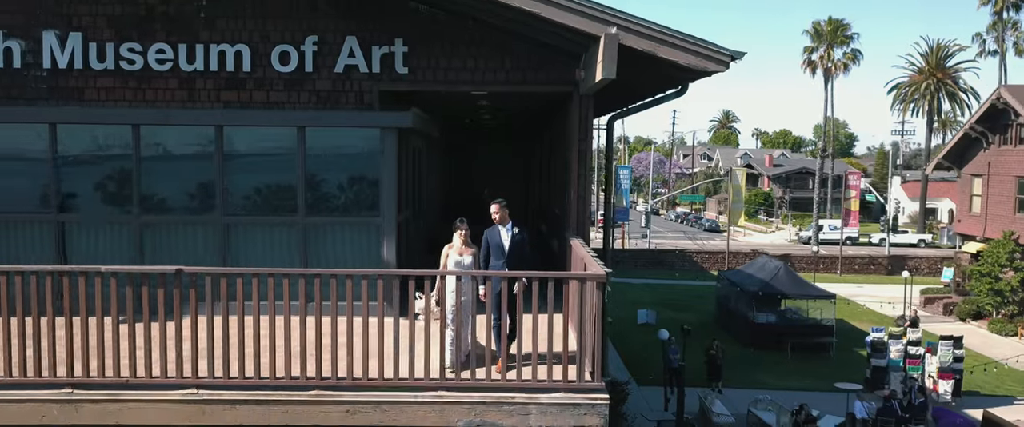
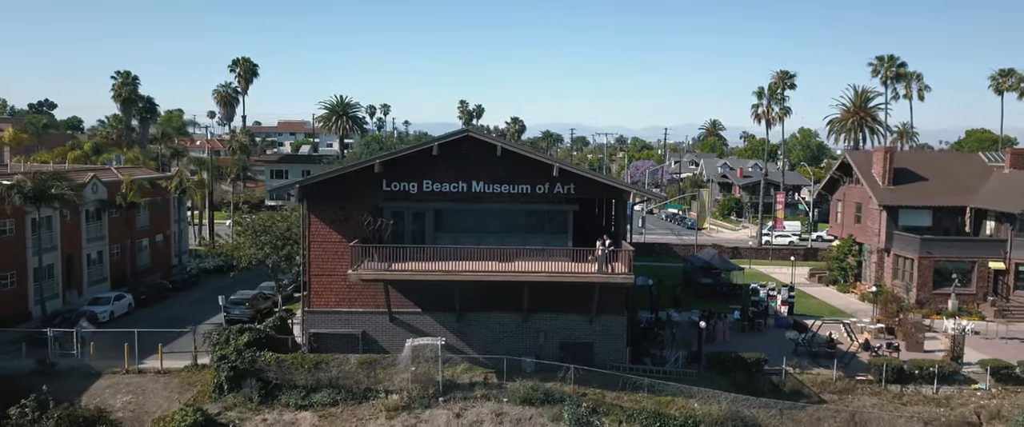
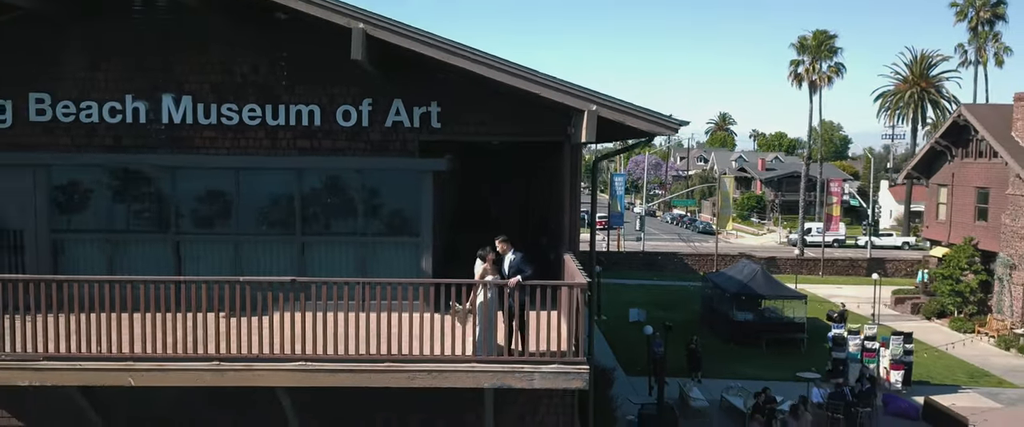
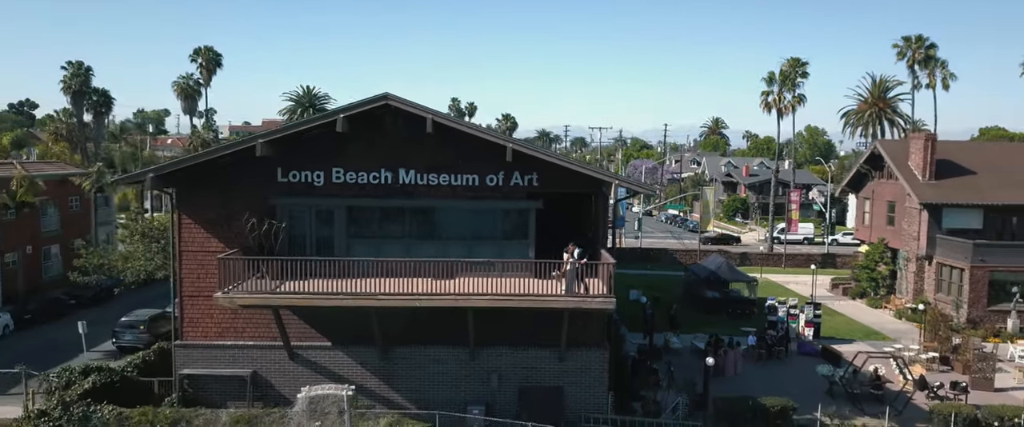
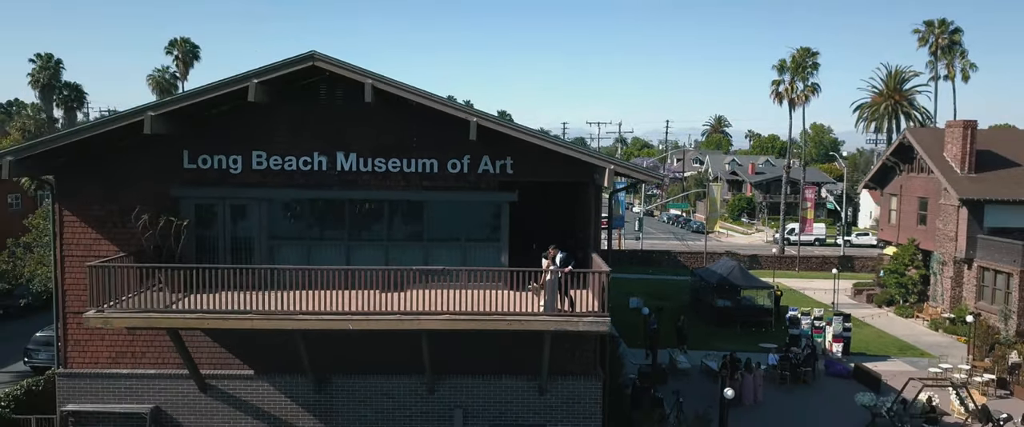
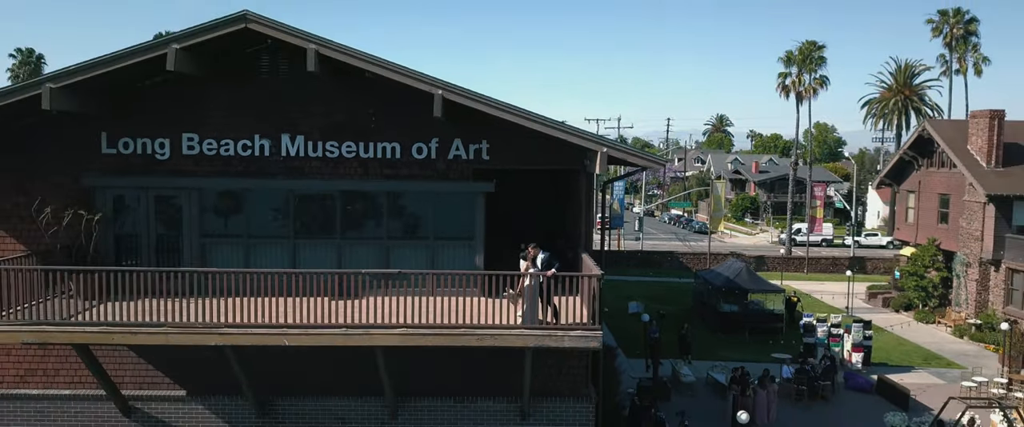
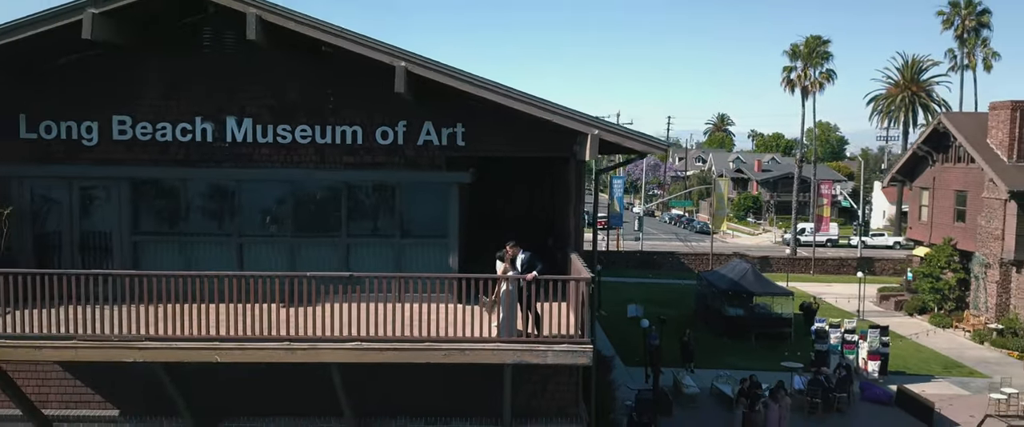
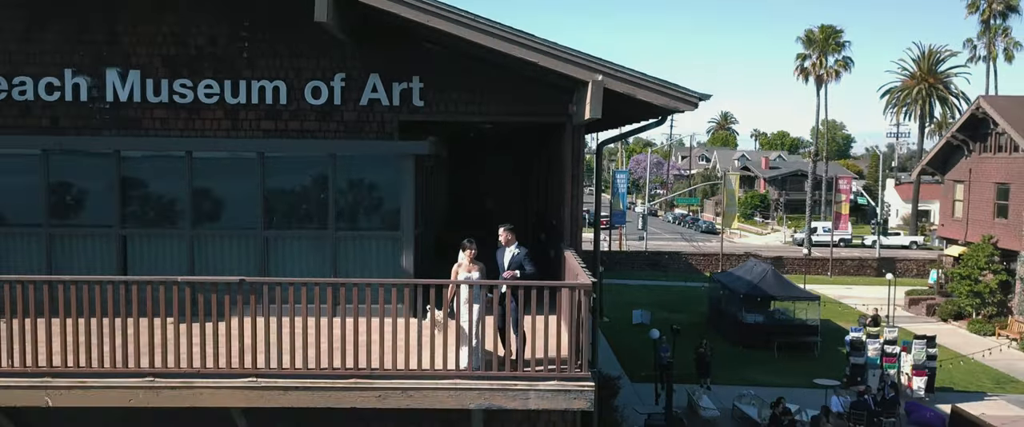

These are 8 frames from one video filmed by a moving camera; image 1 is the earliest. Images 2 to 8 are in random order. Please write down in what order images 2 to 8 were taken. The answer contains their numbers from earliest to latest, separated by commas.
8, 3, 7, 6, 5, 4, 2
